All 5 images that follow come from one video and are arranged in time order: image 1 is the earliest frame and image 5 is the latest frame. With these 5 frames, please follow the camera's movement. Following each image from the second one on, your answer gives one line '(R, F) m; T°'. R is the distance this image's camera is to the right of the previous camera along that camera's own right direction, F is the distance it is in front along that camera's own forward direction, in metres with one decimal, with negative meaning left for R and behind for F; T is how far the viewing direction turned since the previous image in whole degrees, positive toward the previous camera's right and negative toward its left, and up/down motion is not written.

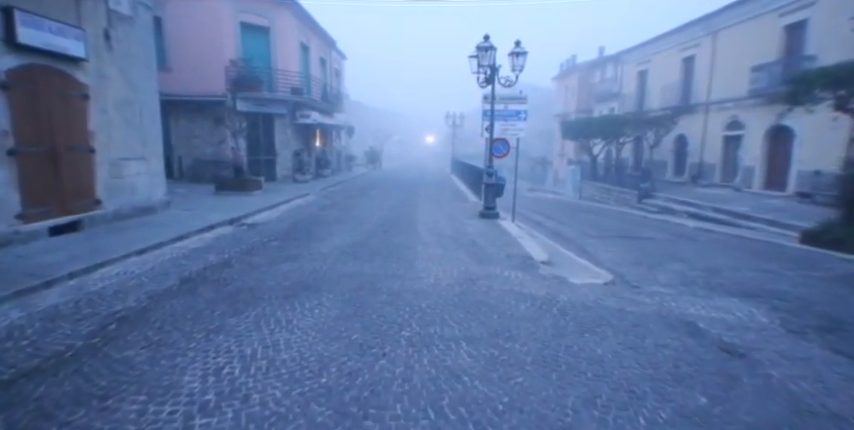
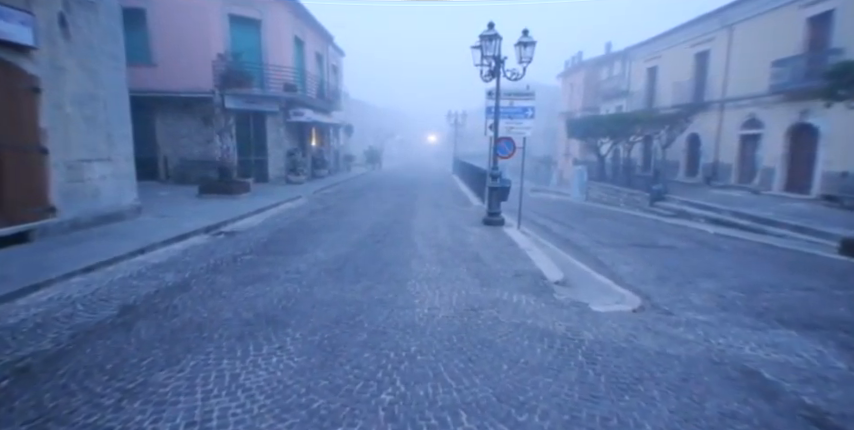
(+0.1, +1.0) m; 0°
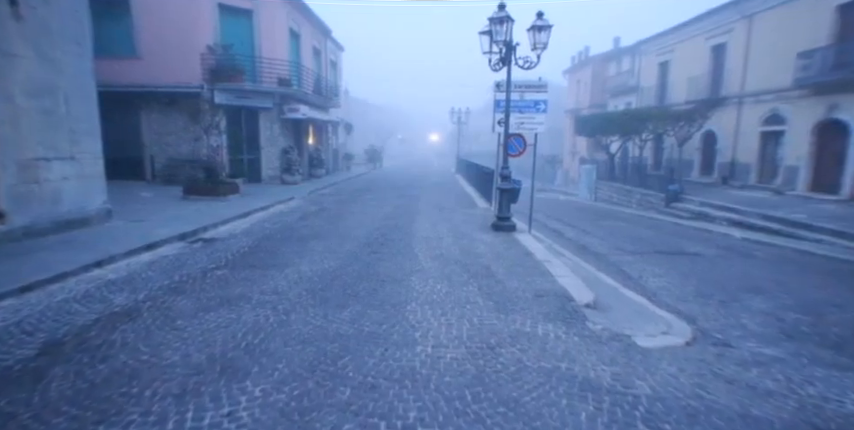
(0.0, +1.0) m; 0°
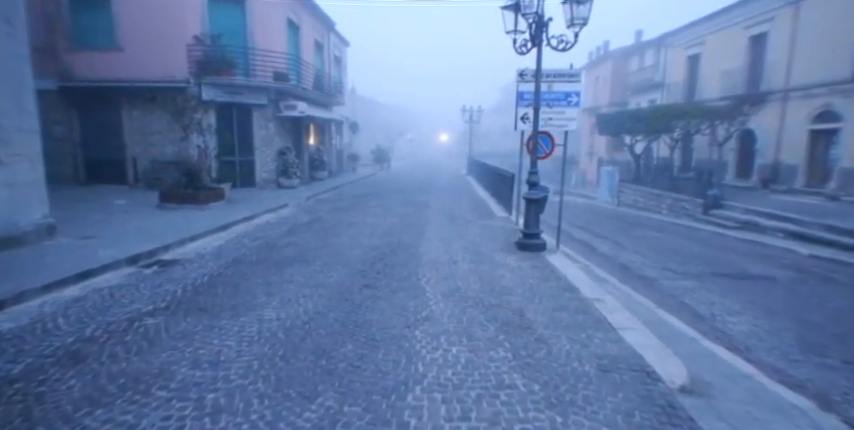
(0.0, +1.7) m; -1°
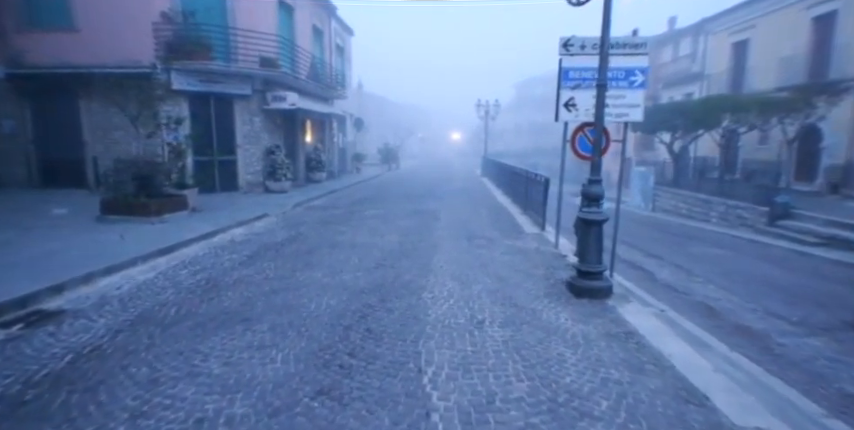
(0.0, +2.4) m; -1°
